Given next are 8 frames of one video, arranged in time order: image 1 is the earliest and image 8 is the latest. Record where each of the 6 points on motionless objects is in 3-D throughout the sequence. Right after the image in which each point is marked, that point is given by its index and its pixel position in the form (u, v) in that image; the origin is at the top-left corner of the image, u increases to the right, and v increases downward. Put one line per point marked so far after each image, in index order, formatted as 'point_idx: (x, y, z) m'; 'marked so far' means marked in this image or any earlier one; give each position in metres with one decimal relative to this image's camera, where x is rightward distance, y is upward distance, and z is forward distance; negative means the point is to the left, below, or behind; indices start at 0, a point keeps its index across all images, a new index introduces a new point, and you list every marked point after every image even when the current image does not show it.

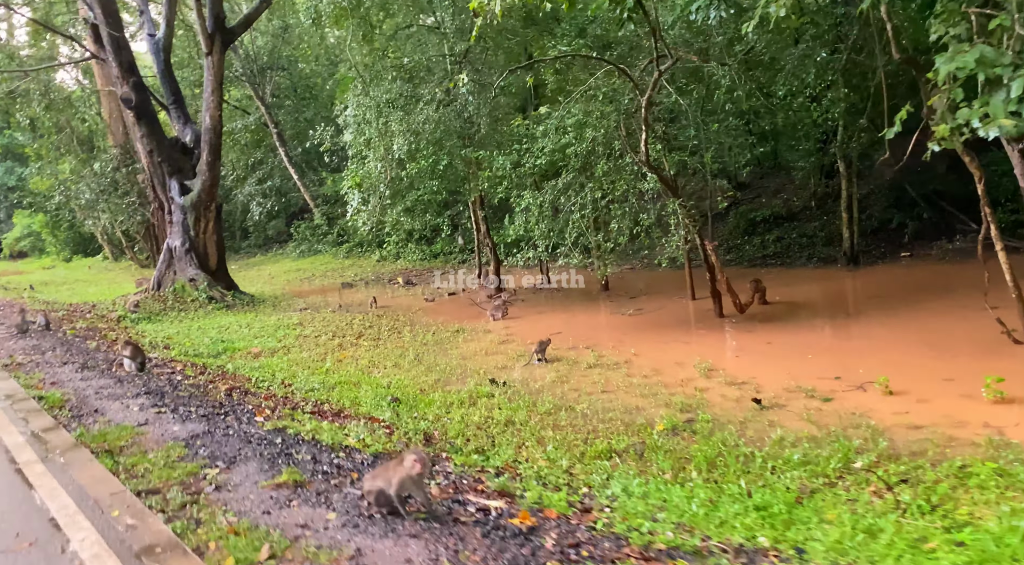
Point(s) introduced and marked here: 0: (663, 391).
0: (+1.4, -1.0, +6.9) m
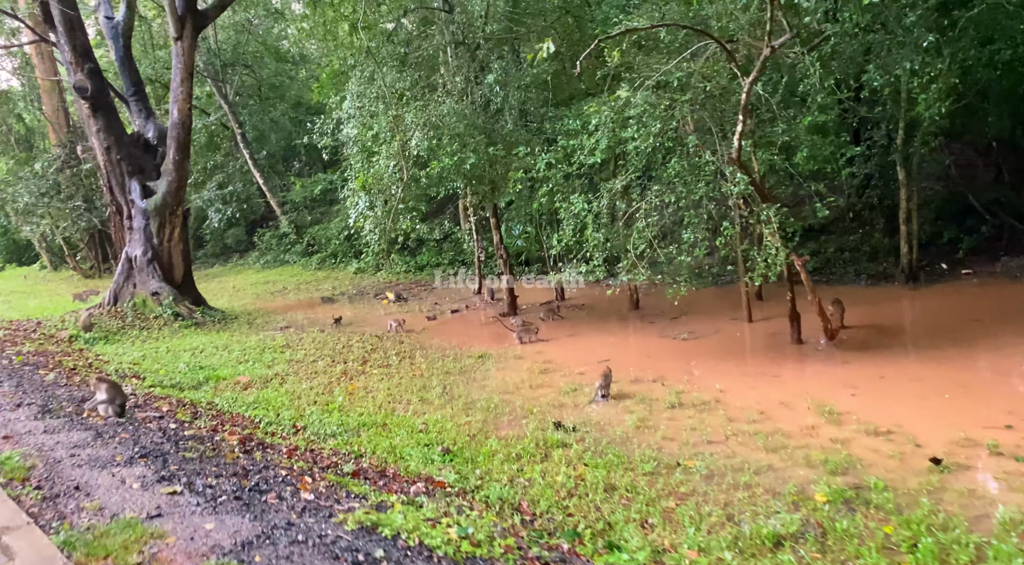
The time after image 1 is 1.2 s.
0: (+2.2, -1.2, +5.6) m
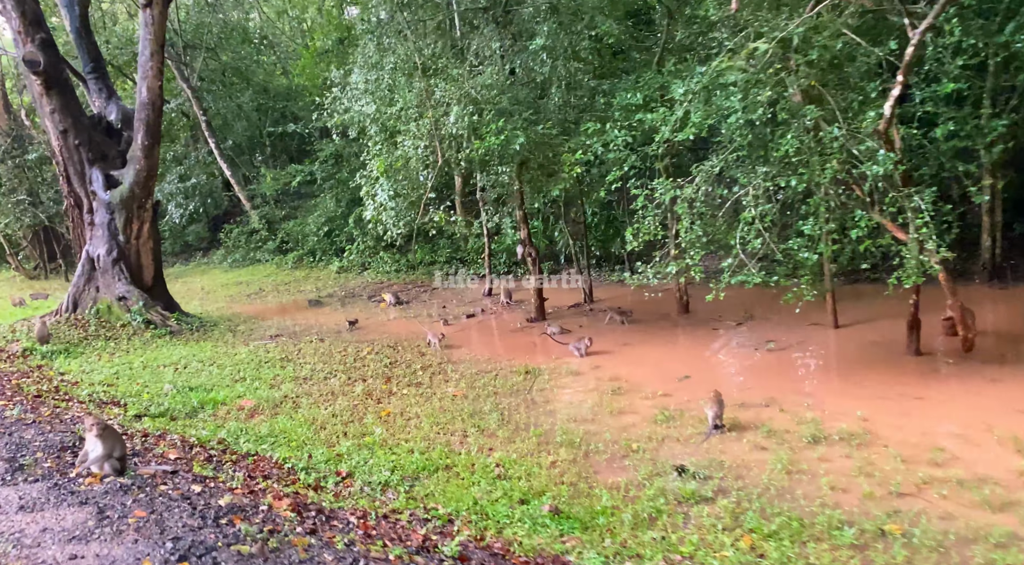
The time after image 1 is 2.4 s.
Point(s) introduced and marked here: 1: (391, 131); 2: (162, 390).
0: (+3.0, -1.3, +4.4) m
1: (-1.5, +2.0, +9.5) m
2: (-4.2, -1.3, +8.7) m
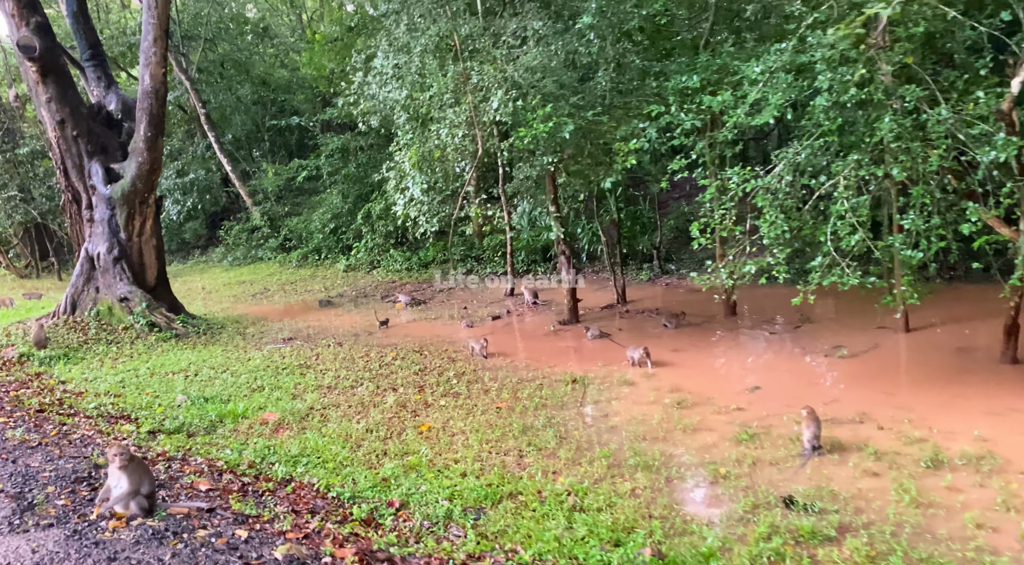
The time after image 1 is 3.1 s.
0: (+3.6, -1.3, +3.7) m
1: (-1.0, +2.0, +8.8) m
2: (-3.7, -1.3, +8.0) m
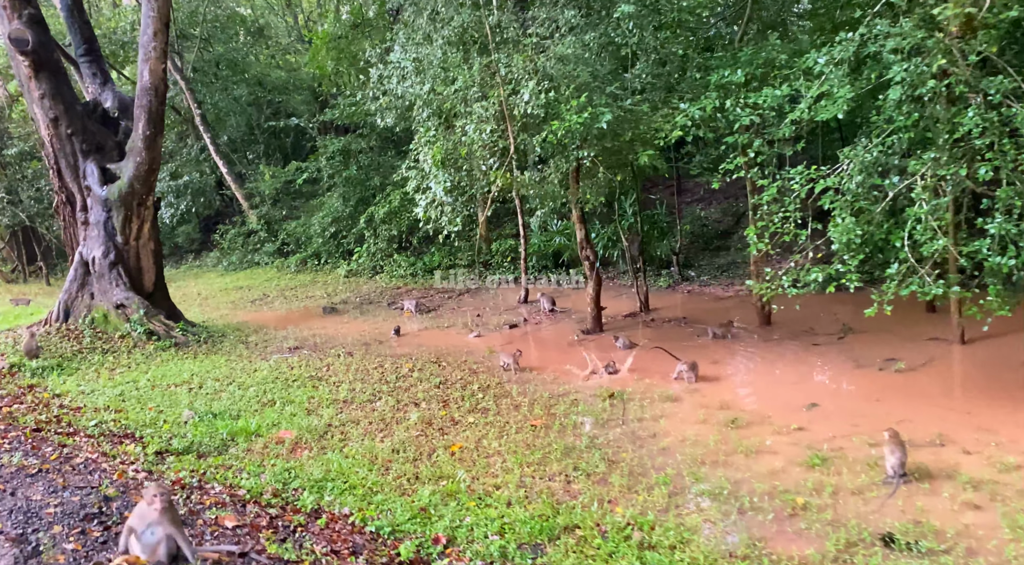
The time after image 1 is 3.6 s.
0: (+4.0, -1.4, +3.3) m
1: (-0.7, +1.9, +8.3) m
2: (-3.4, -1.4, +7.4) m
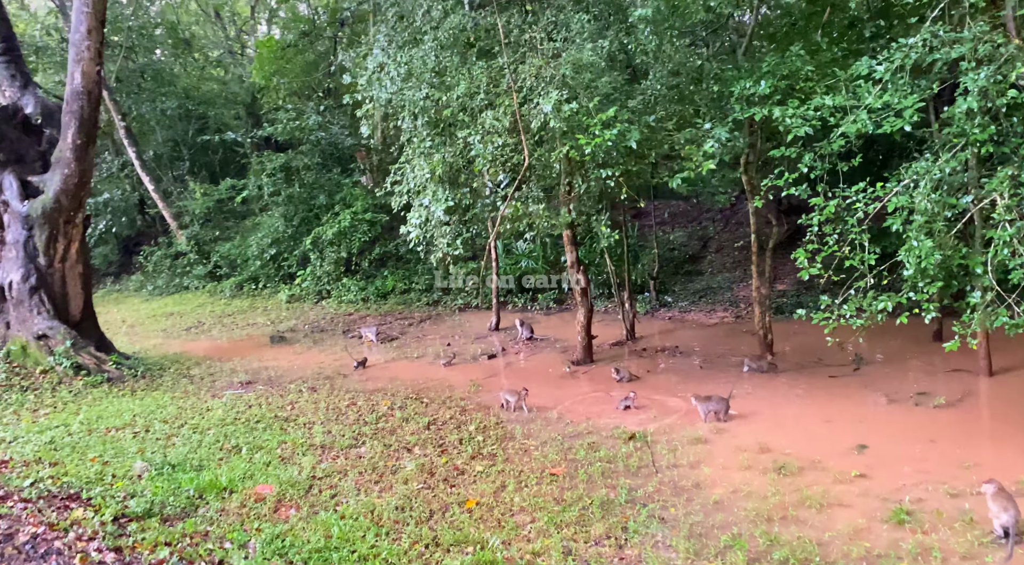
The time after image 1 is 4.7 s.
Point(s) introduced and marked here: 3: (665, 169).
0: (+4.4, -1.5, +2.9) m
1: (-0.7, +1.6, +7.5) m
2: (-3.3, -1.6, +6.2) m
3: (+1.5, +1.1, +7.0) m
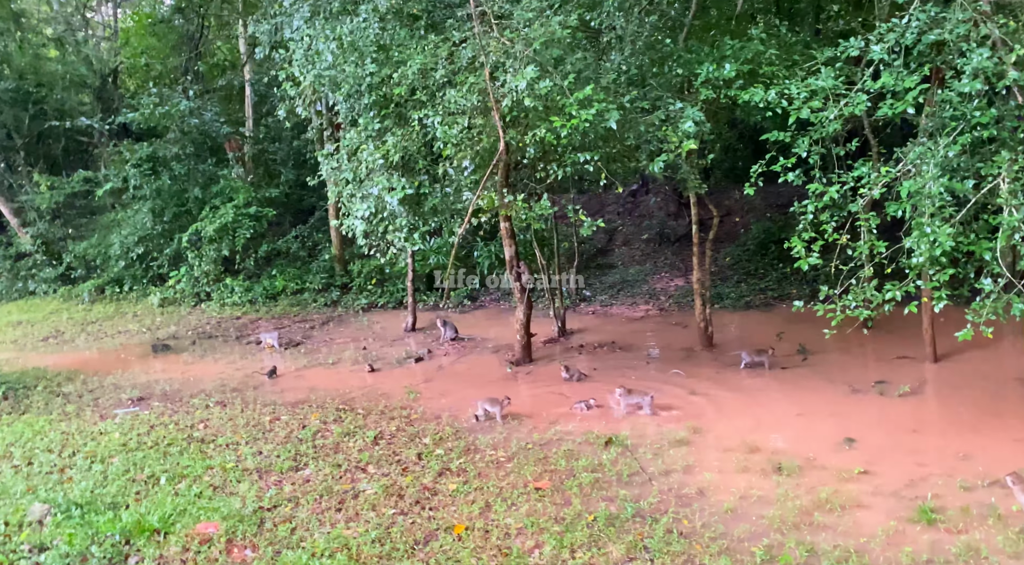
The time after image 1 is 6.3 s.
0: (+4.8, -1.4, +3.2) m
1: (-1.2, +1.6, +6.8) m
2: (-3.4, -1.7, +5.1) m
3: (+1.1, +1.1, +6.7) m
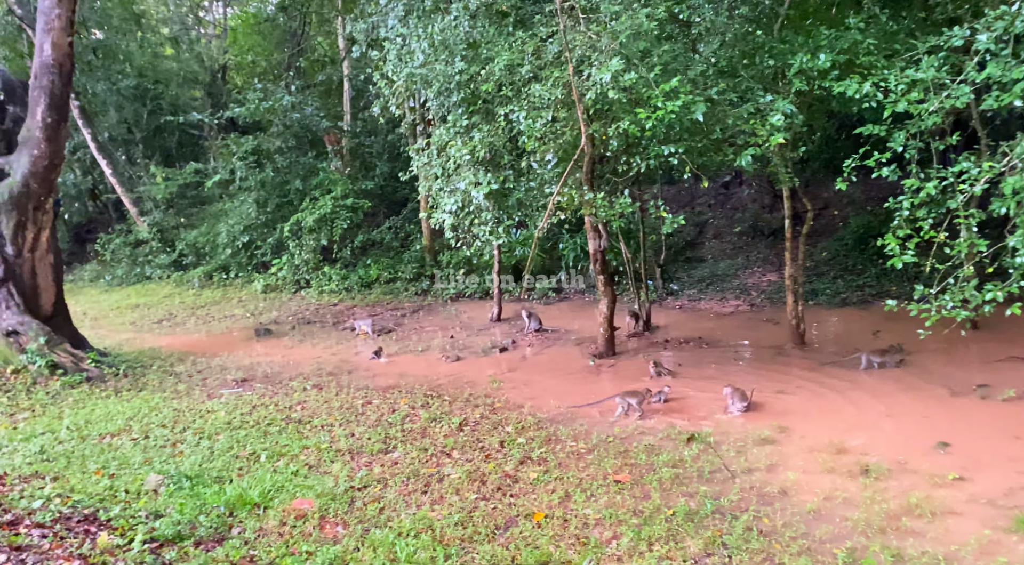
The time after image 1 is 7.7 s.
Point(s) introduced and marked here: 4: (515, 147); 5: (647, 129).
0: (+5.1, -1.5, +2.7) m
1: (-0.3, +1.7, +7.0) m
2: (-2.8, -1.6, +5.6) m
3: (+1.9, +1.2, +6.6) m
4: (0.0, +1.4, +7.3) m
5: (+1.1, +1.3, +6.1) m
